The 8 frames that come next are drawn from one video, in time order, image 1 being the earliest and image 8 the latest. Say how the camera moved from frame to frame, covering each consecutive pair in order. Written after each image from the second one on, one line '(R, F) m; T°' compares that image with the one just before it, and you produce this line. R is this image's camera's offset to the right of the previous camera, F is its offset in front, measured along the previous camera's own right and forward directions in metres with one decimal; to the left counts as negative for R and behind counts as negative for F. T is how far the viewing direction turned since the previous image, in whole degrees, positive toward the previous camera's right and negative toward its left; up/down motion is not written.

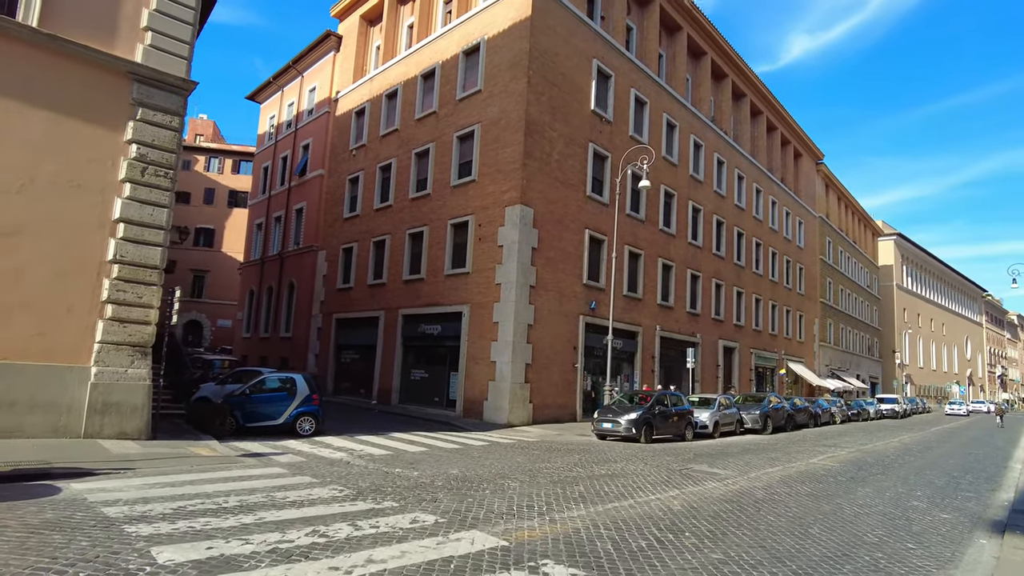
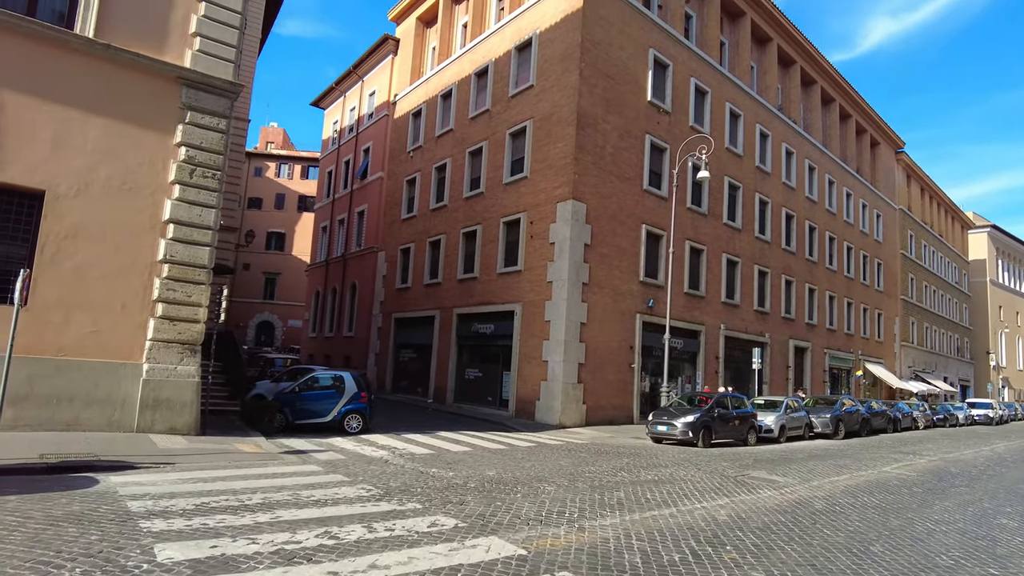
(+0.5, +0.5) m; -6°
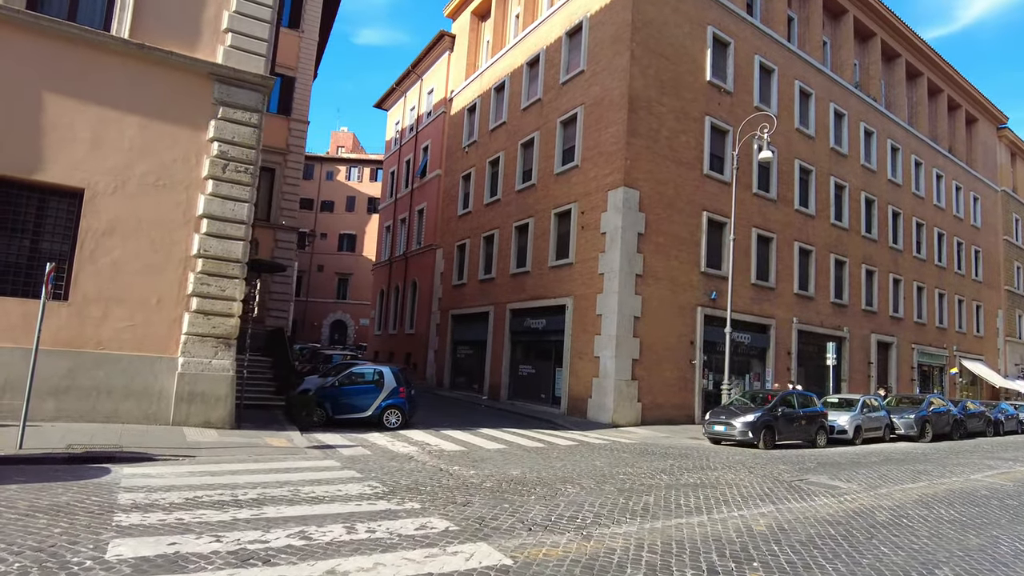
(+0.9, +0.7) m; -7°
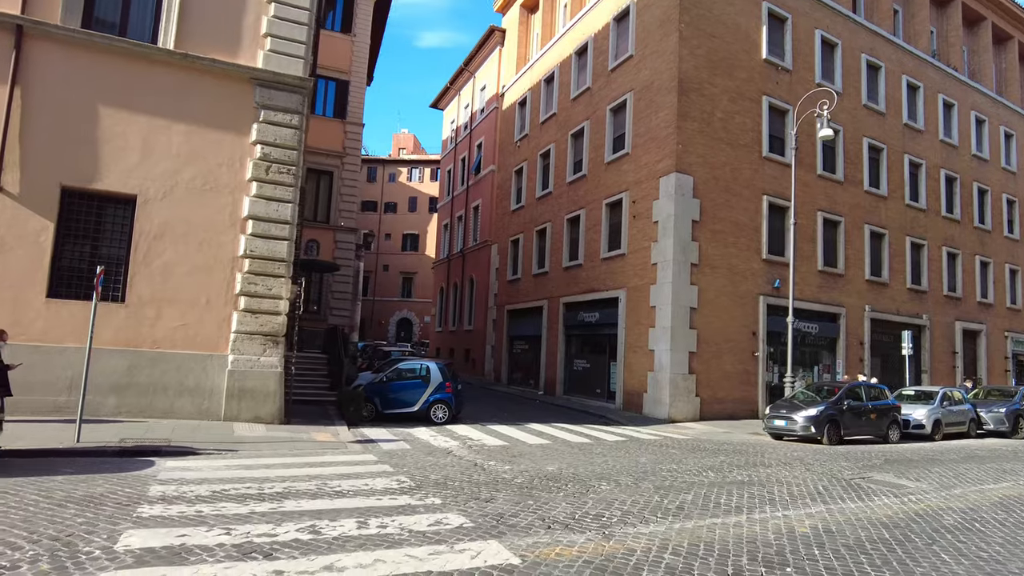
(+0.6, +0.3) m; -6°
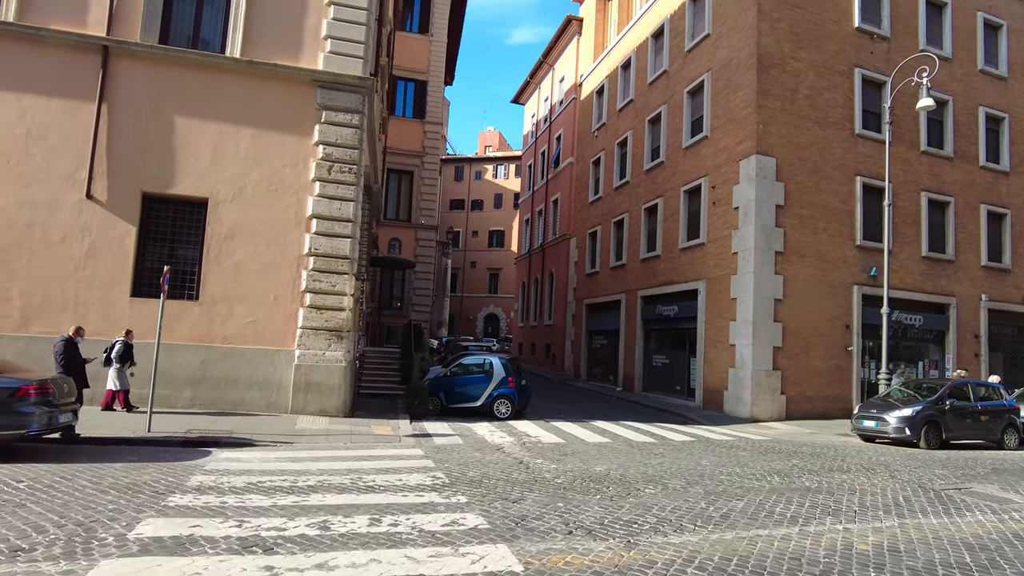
(+0.8, +0.4) m; -9°
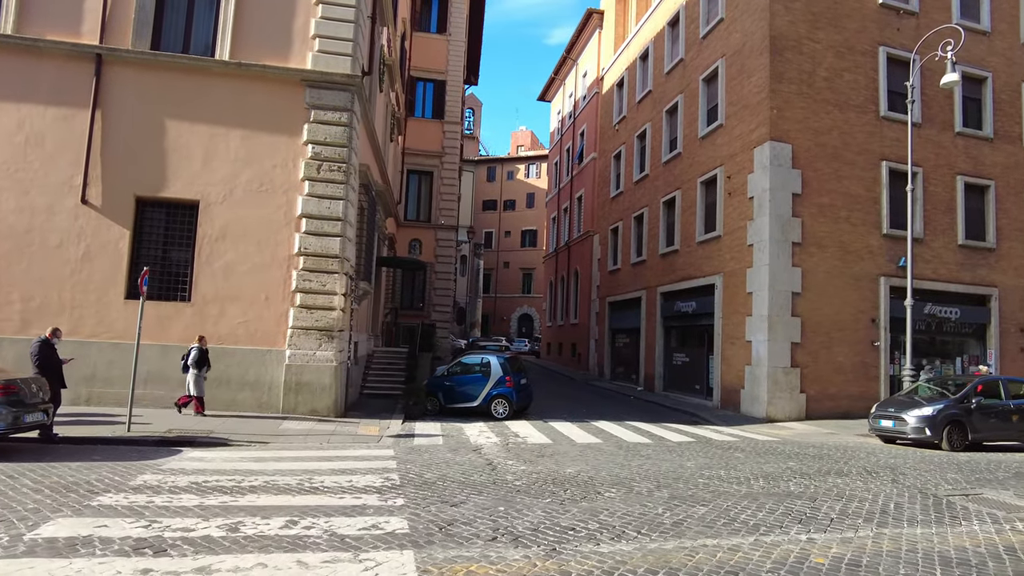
(+1.2, +0.4) m; -4°
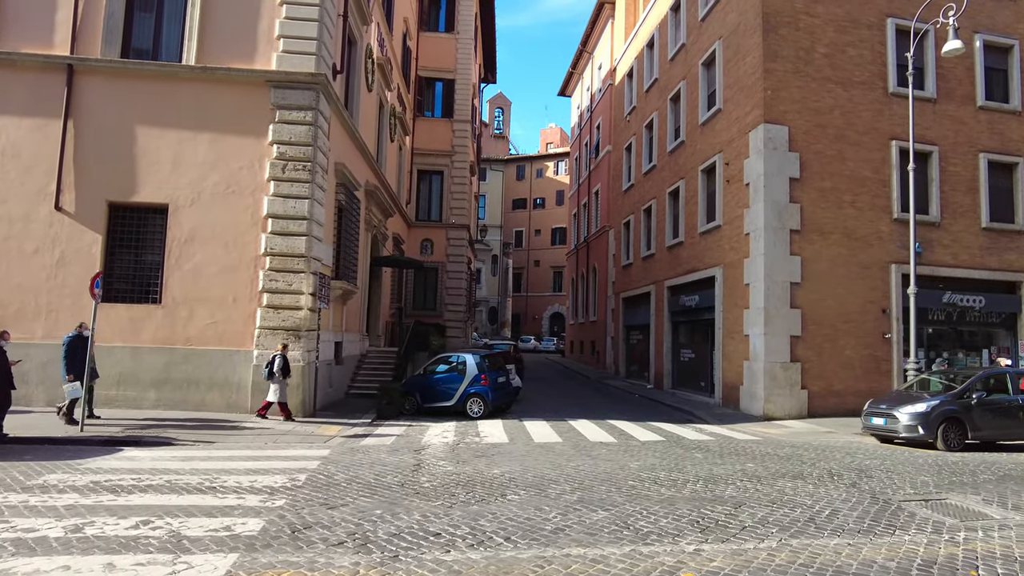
(+1.8, +0.5) m; -5°
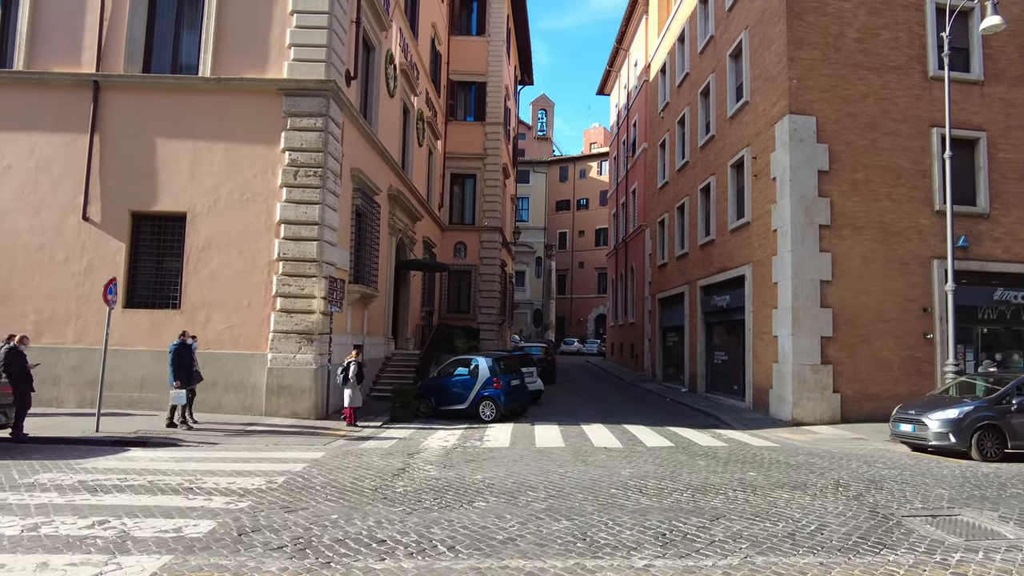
(+1.0, +0.2) m; -5°
